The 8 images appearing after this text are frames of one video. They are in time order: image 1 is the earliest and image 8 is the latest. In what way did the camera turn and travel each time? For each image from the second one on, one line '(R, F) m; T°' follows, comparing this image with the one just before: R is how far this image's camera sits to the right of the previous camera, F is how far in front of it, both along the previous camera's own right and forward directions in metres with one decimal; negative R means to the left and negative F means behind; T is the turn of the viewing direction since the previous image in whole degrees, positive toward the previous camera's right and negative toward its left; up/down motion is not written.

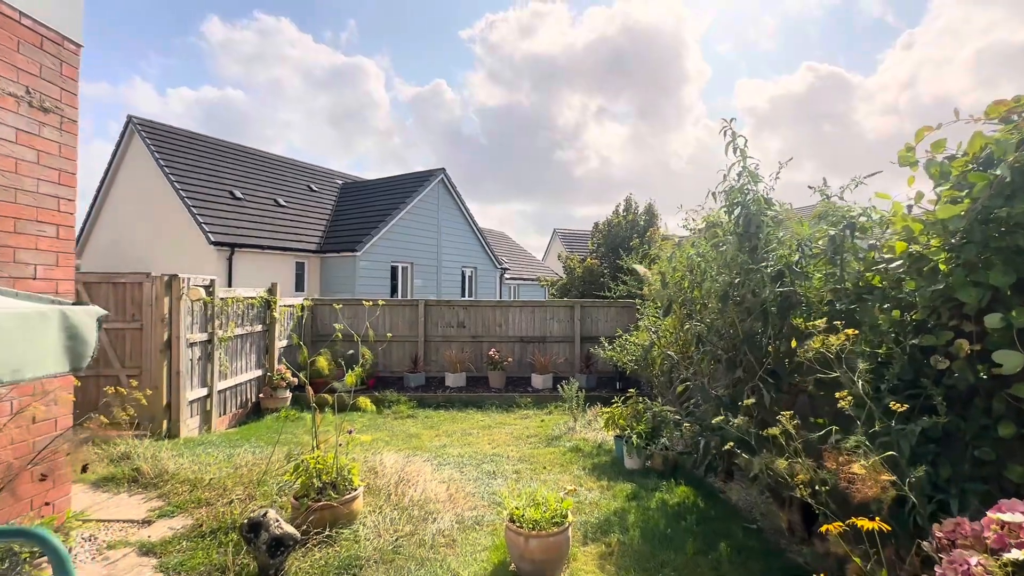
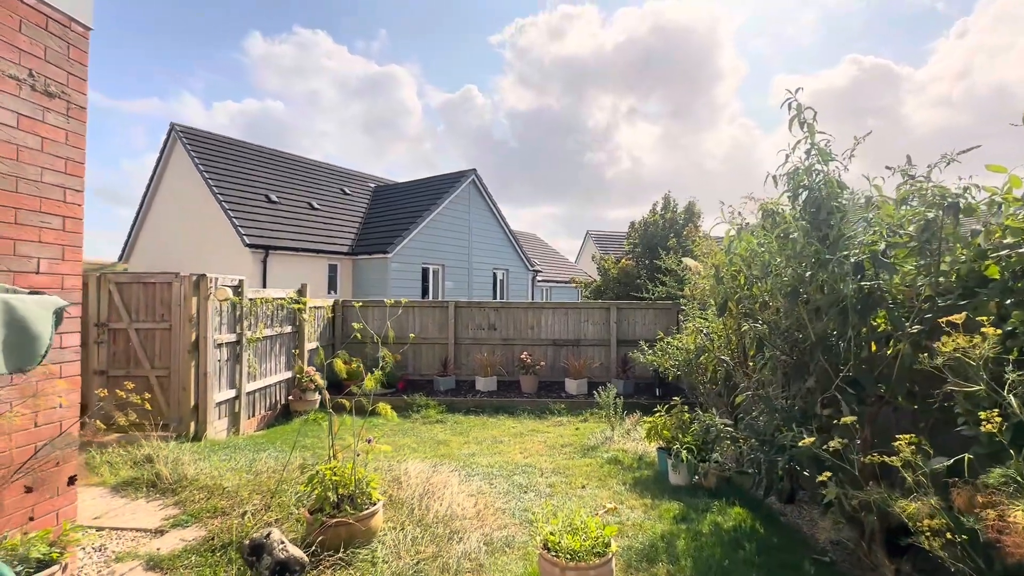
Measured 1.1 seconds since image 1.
(0.0, +0.3) m; -4°
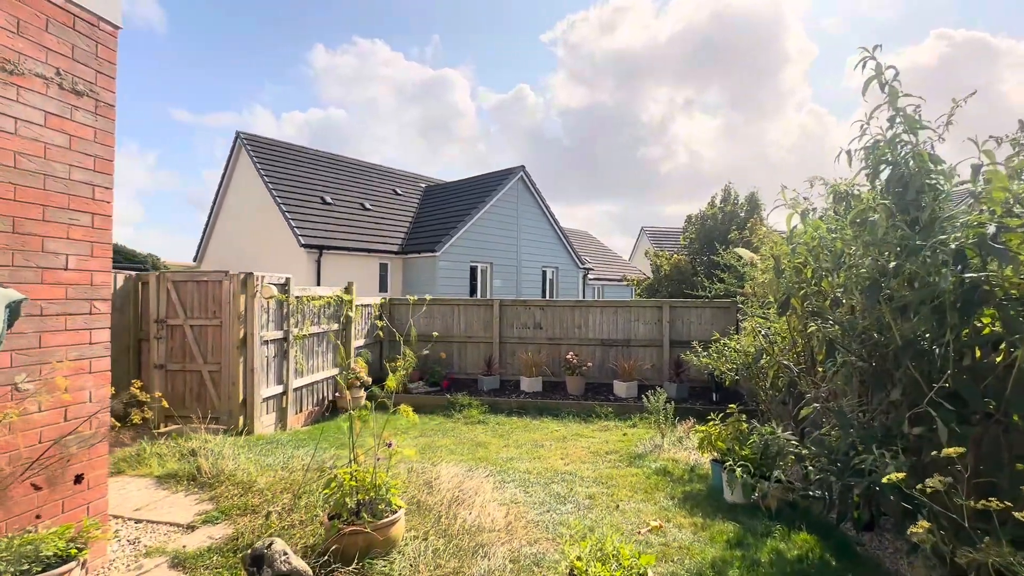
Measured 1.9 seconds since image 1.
(+0.1, +0.3) m; -7°
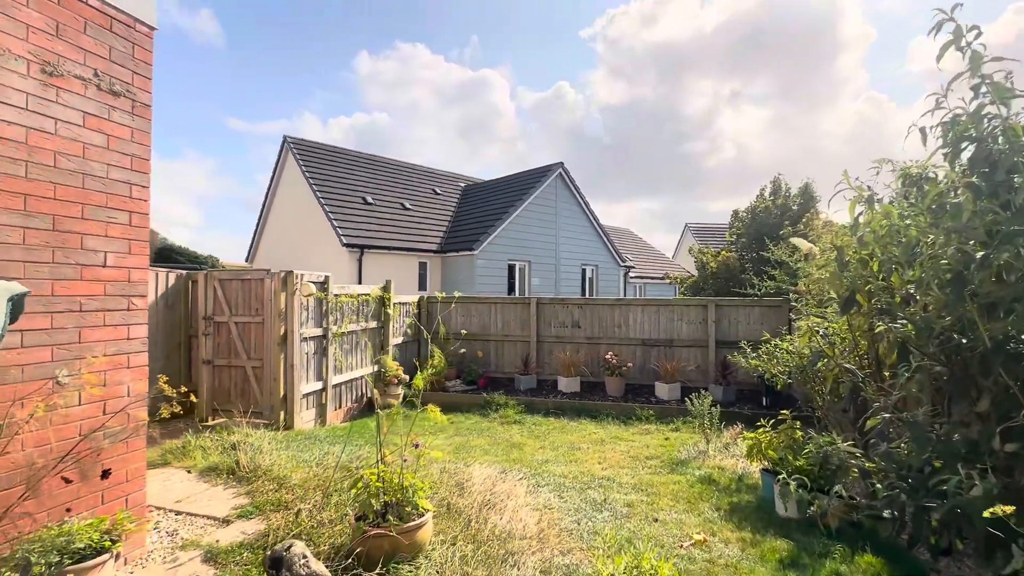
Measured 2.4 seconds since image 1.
(+0.1, +0.1) m; -5°
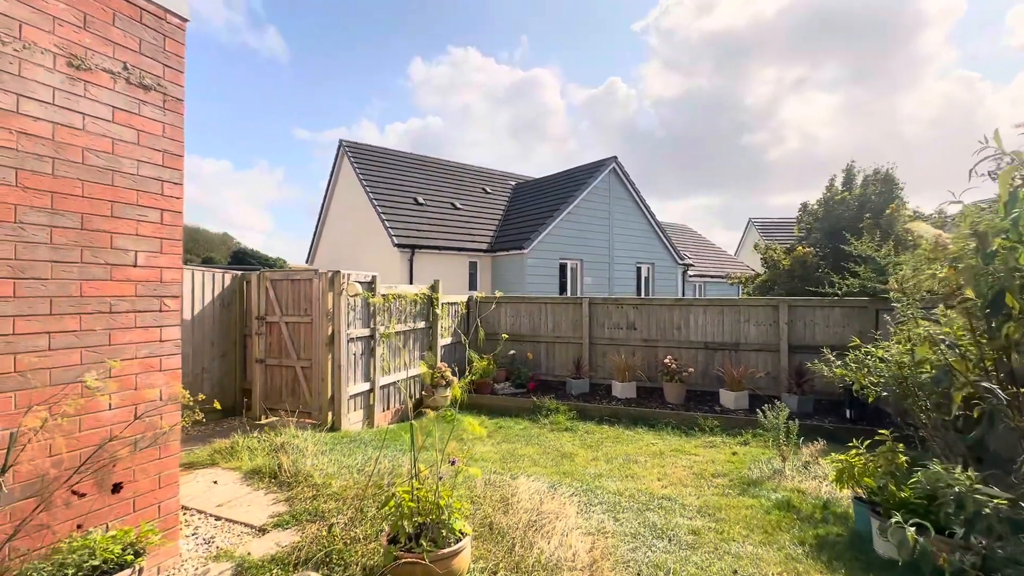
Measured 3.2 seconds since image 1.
(0.0, +0.3) m; -6°
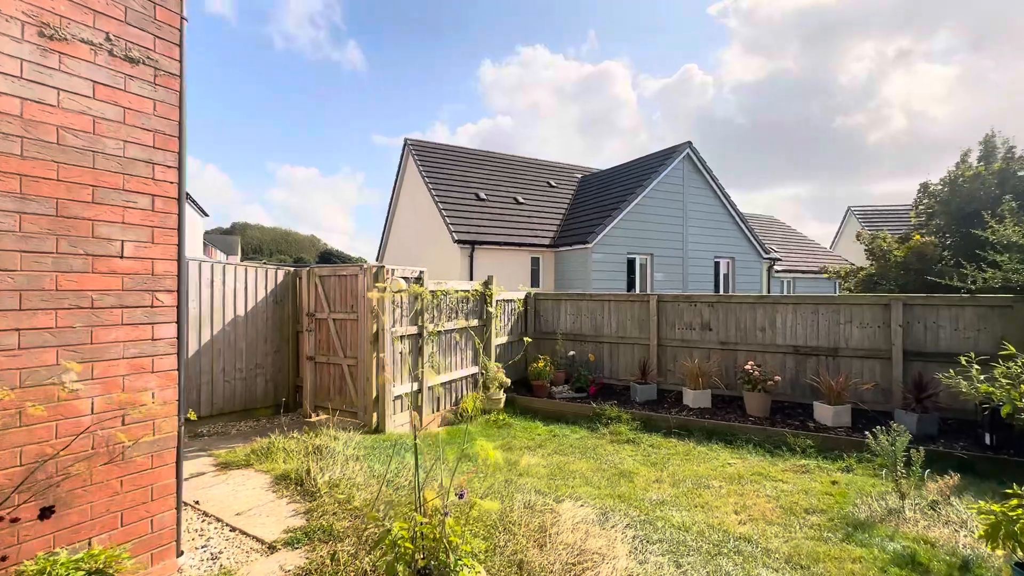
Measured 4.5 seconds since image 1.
(+0.2, +0.5) m; -9°
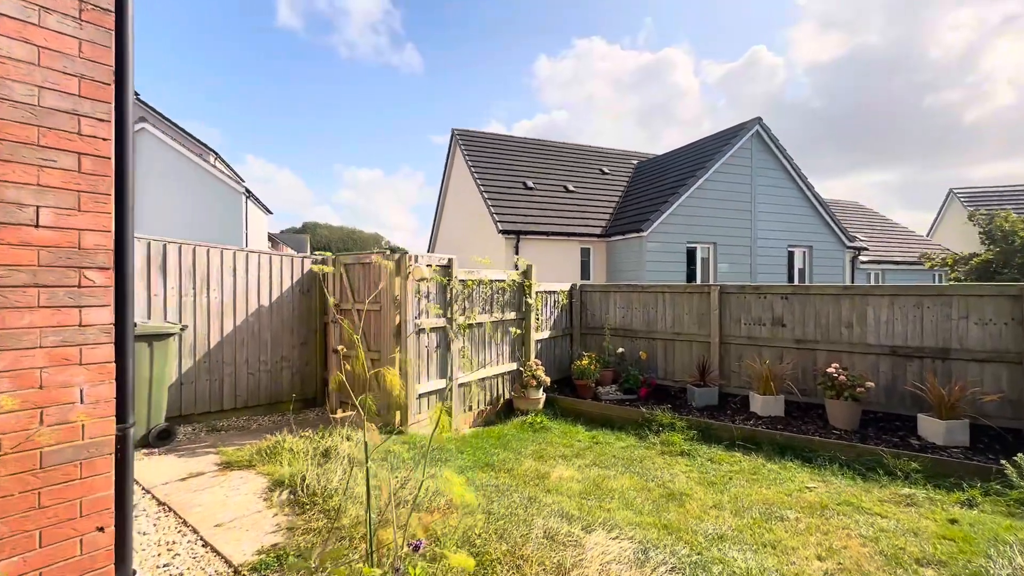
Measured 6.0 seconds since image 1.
(+0.2, +0.6) m; -7°
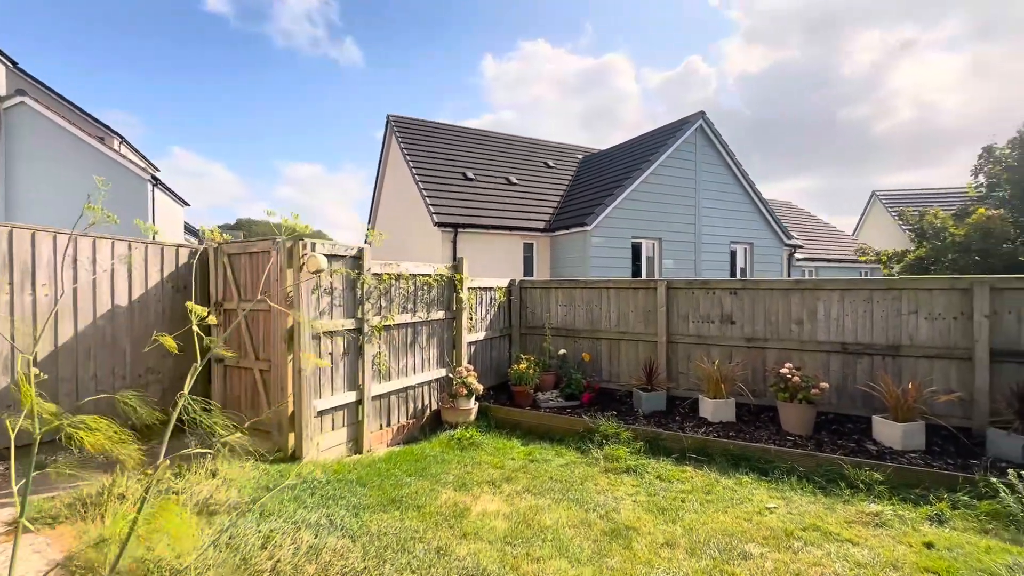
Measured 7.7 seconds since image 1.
(+0.3, +0.7) m; +6°
